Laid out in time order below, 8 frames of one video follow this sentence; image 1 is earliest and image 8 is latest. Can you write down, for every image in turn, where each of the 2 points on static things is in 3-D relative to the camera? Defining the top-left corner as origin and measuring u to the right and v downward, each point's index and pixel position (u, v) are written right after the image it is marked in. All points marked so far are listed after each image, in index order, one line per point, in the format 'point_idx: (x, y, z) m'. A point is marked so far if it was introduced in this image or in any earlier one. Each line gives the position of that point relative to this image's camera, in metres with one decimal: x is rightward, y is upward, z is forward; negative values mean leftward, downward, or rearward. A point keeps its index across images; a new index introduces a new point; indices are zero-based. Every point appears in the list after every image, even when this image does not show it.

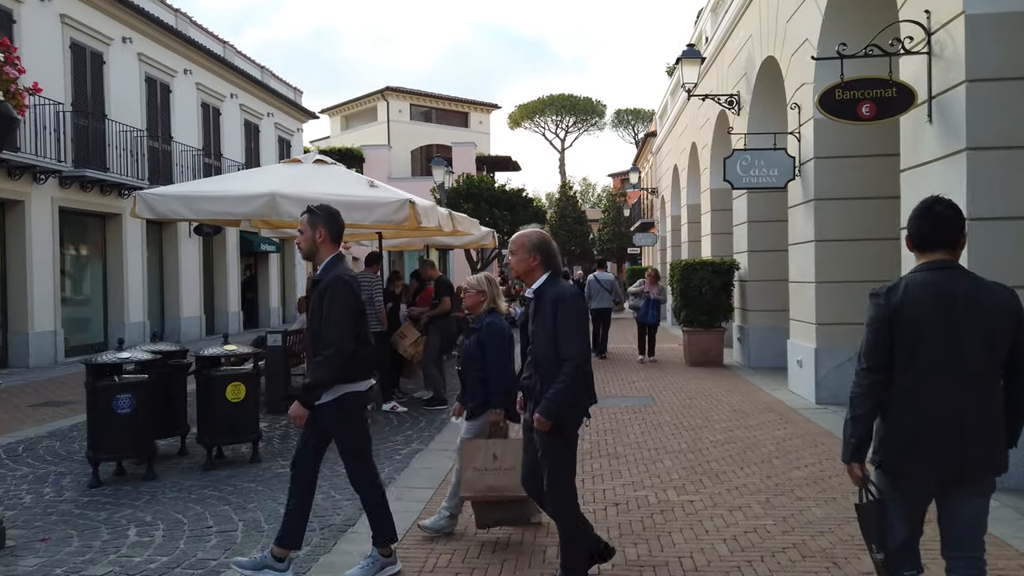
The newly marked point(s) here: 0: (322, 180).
0: (-2.2, +1.2, +8.8) m
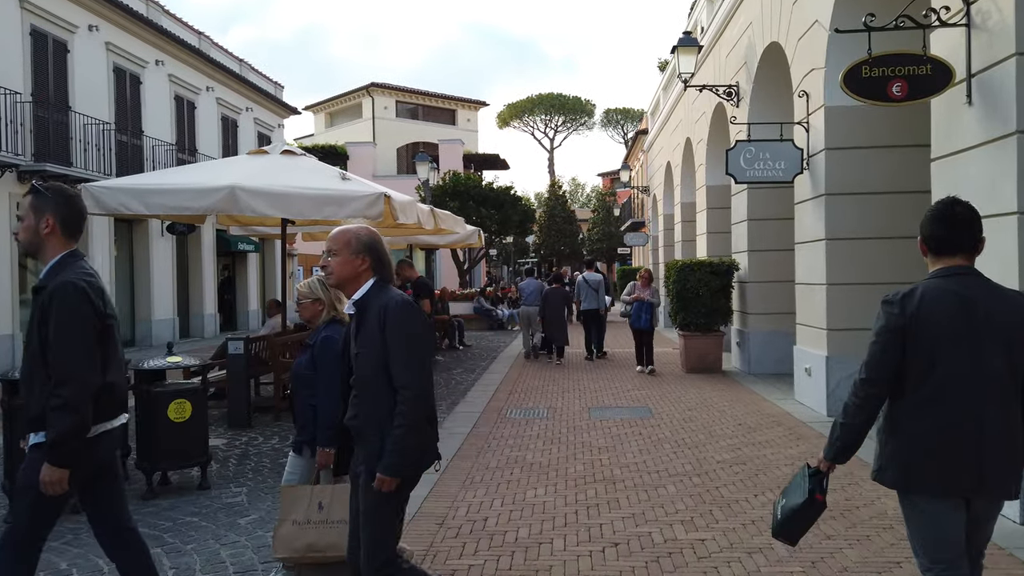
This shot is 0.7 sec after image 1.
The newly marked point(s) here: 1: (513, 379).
0: (-2.4, +1.2, +8.1) m
1: (0.0, -1.3, +11.3) m
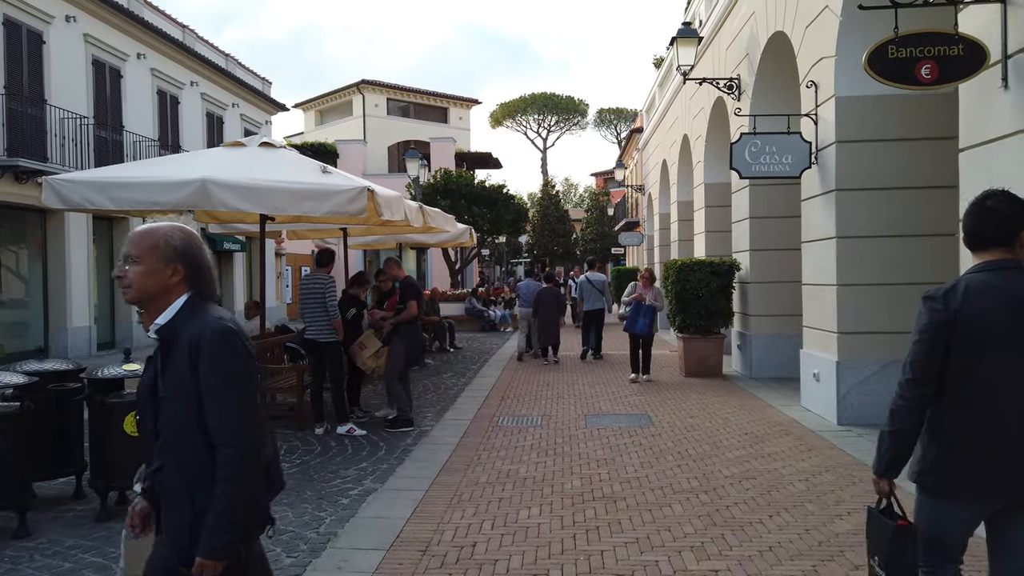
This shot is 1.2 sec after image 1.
0: (-2.4, +1.2, +7.6) m
1: (-0.1, -1.4, +10.8) m
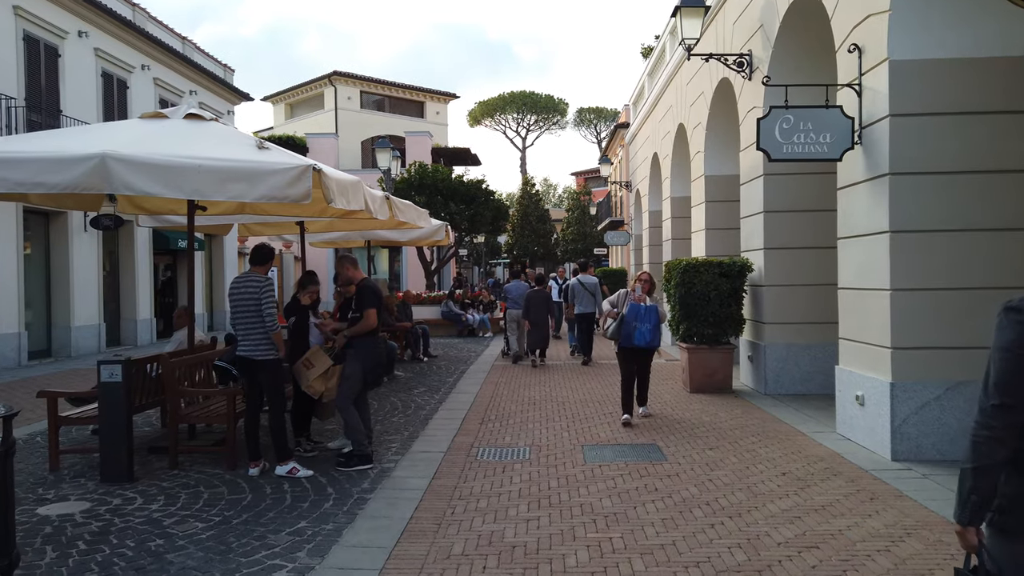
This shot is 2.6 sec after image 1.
0: (-2.6, +1.2, +6.1) m
1: (-0.3, -1.4, +9.4) m
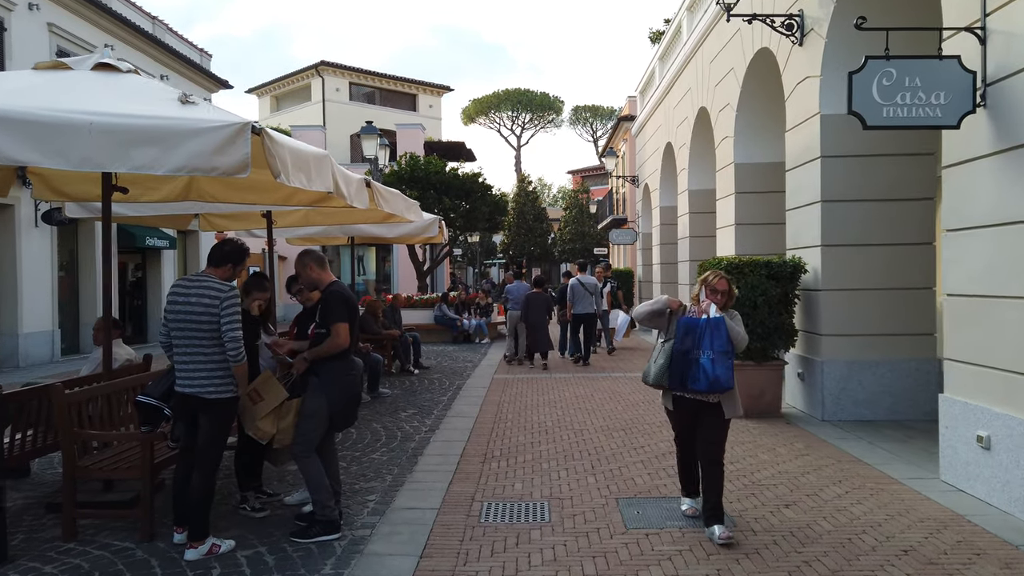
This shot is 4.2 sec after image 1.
0: (-2.5, +1.1, +4.5) m
1: (-0.3, -1.4, +7.8) m
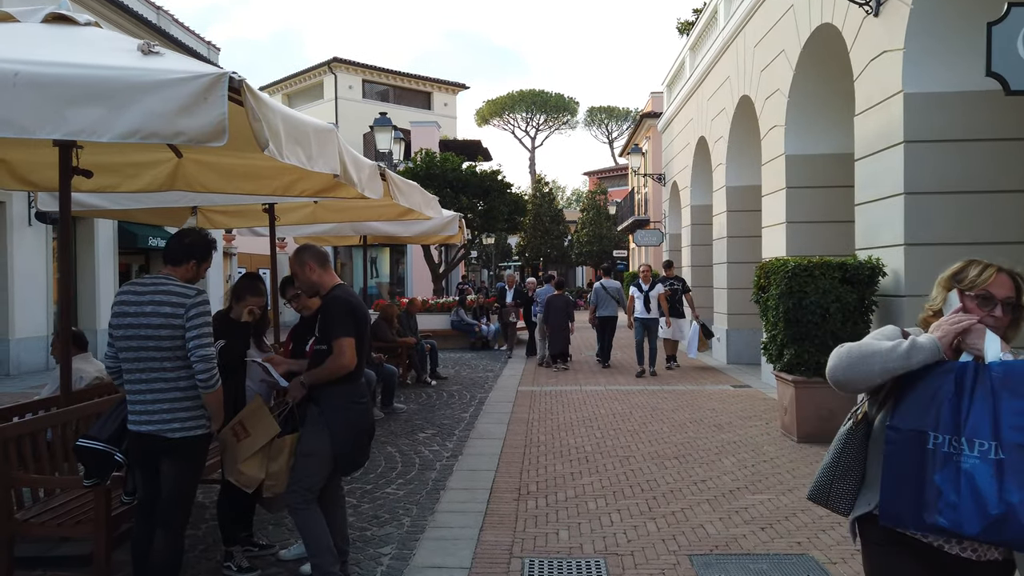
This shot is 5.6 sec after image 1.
0: (-2.2, +1.1, +3.5) m
1: (0.0, -1.5, +6.8) m
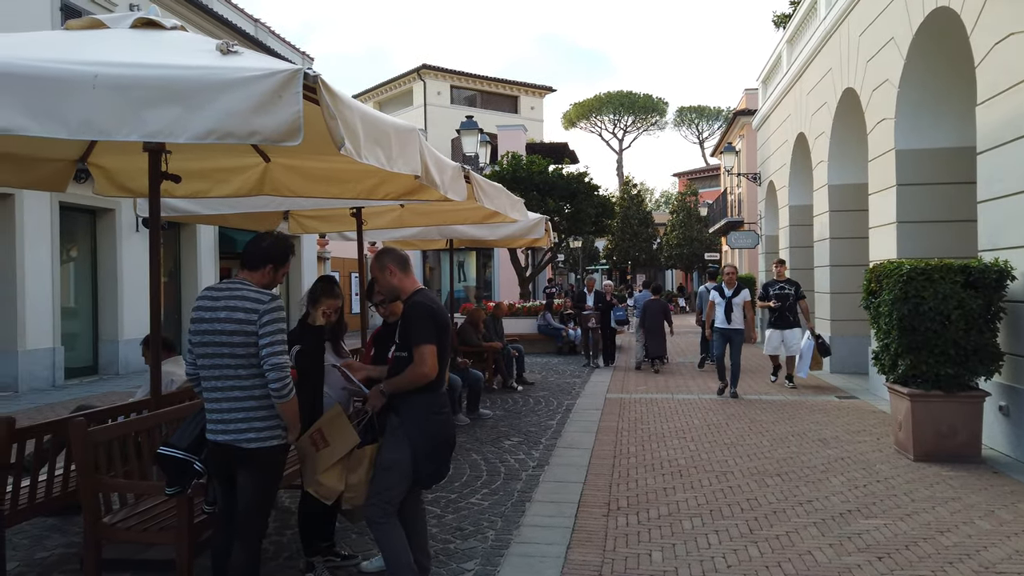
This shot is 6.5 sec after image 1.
0: (-1.8, +1.1, +3.5) m
1: (+0.8, -1.5, +6.5) m
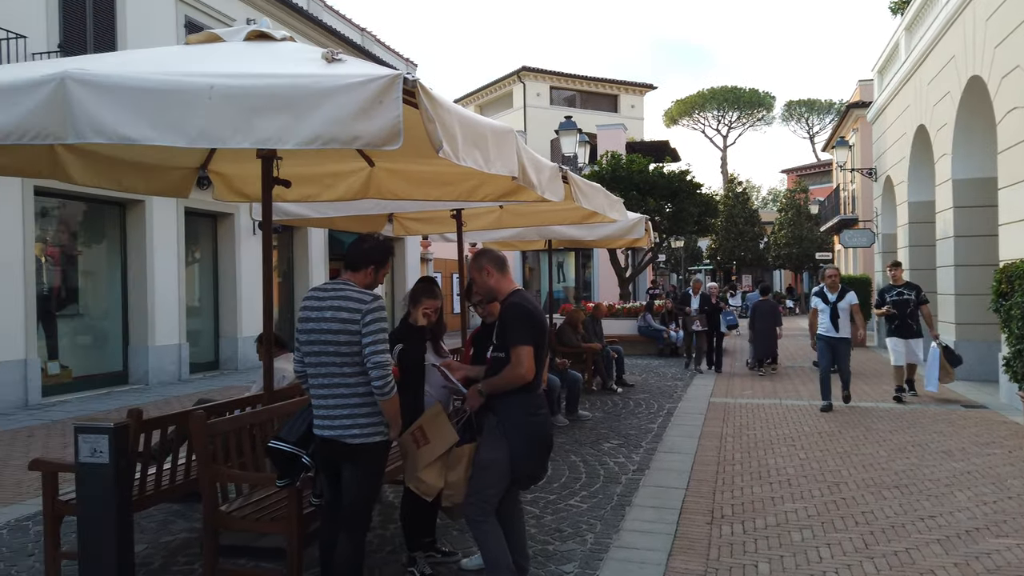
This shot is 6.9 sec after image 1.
0: (-1.3, +1.1, +3.7) m
1: (+1.6, -1.5, +6.3) m
